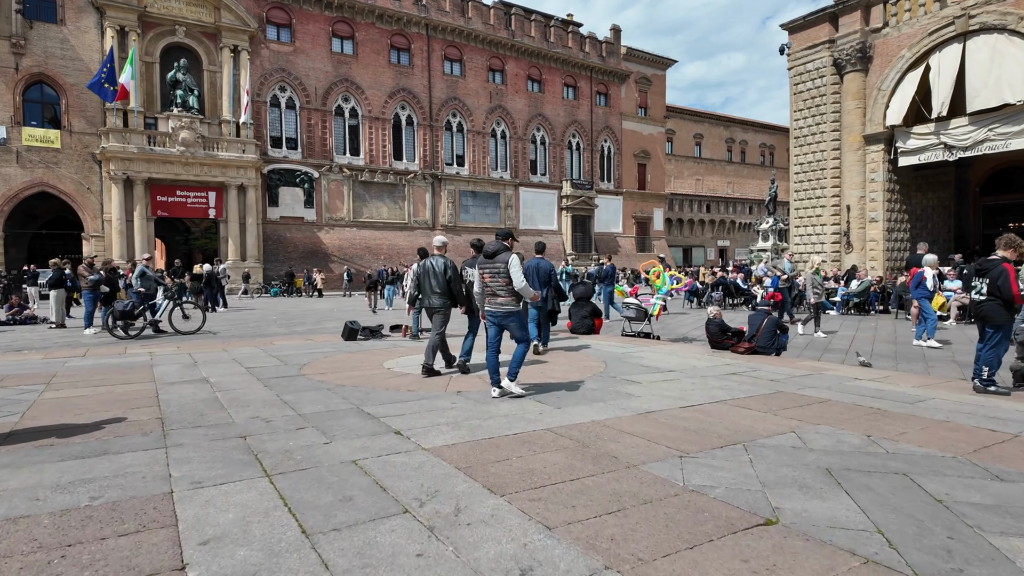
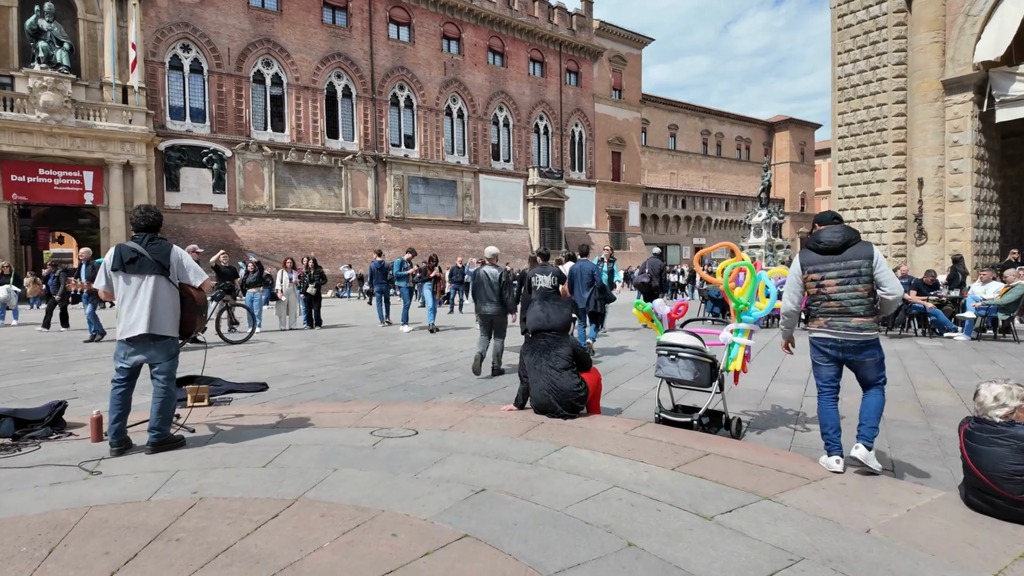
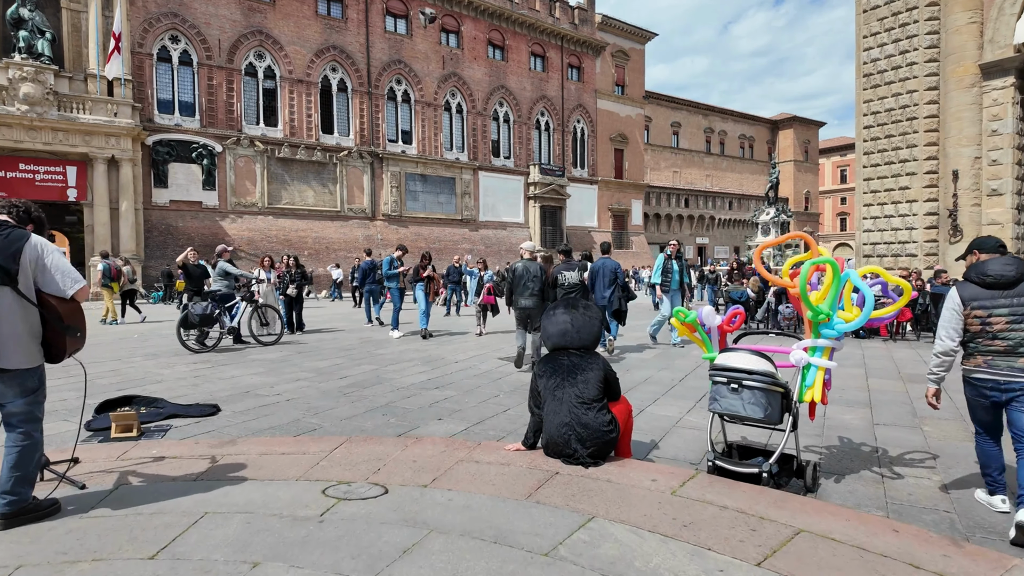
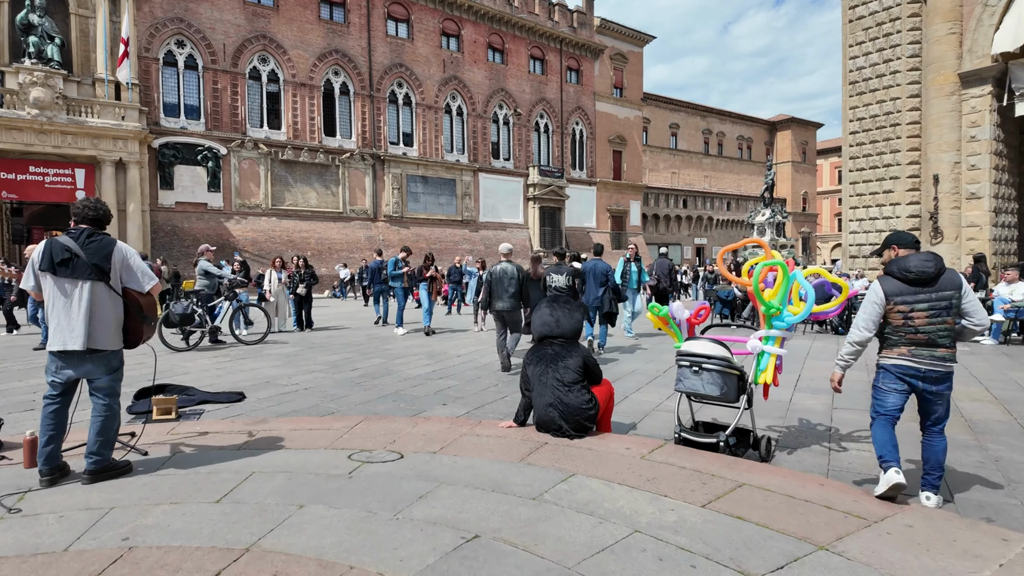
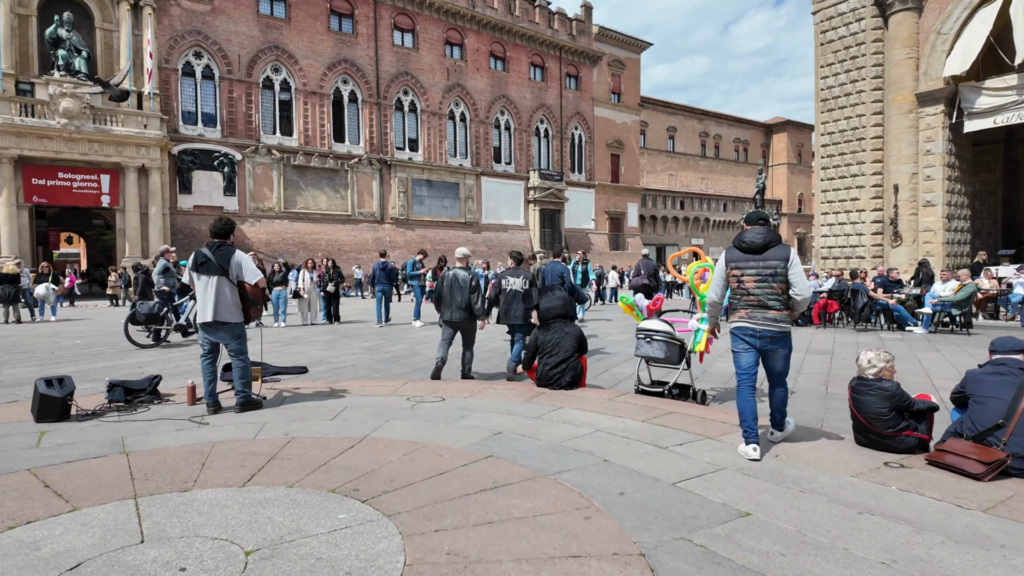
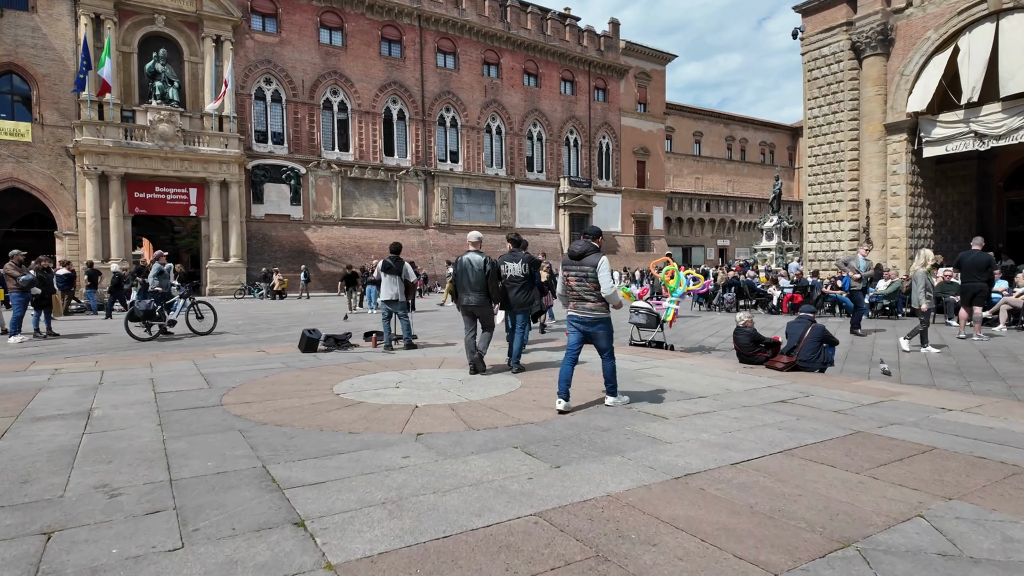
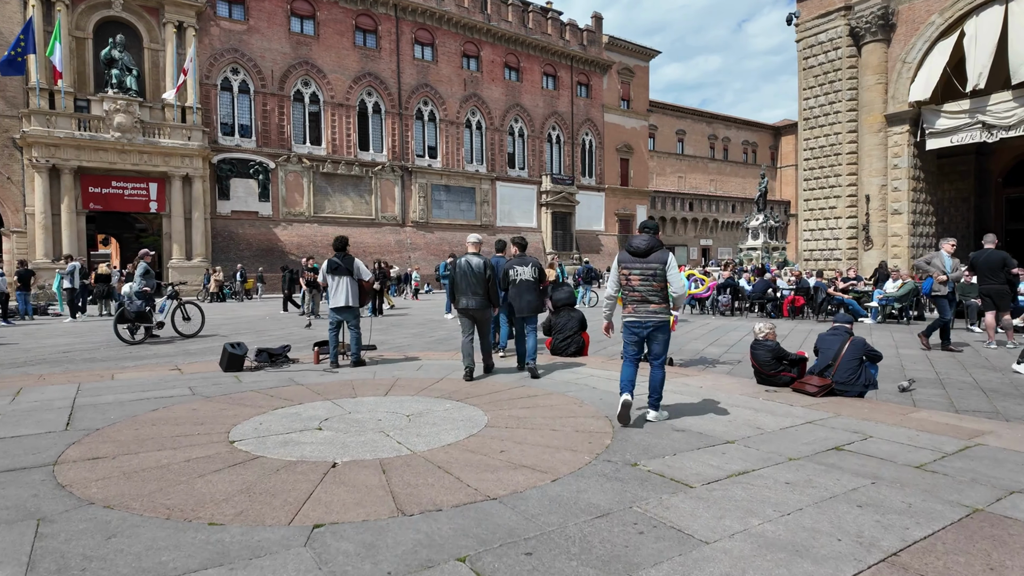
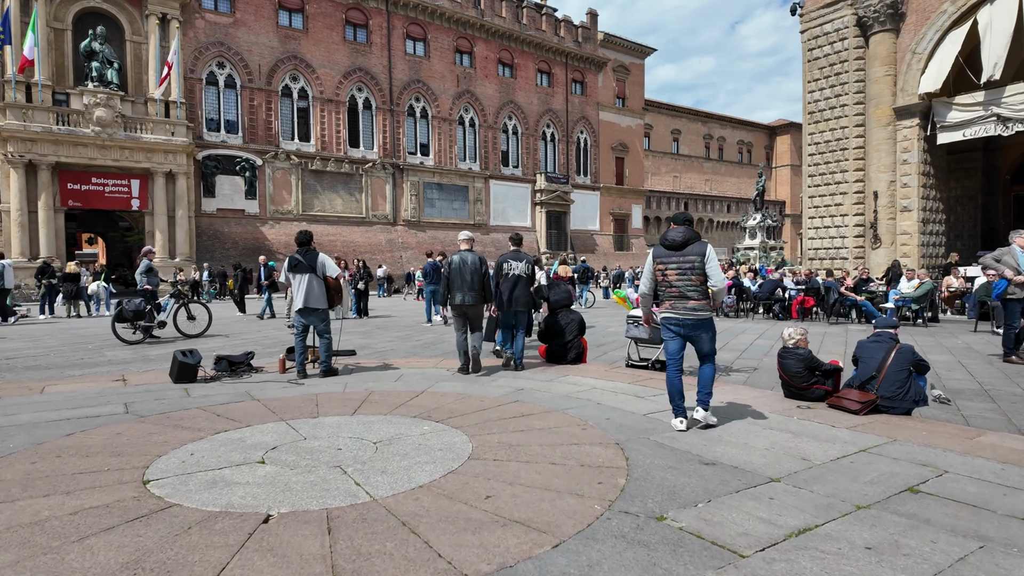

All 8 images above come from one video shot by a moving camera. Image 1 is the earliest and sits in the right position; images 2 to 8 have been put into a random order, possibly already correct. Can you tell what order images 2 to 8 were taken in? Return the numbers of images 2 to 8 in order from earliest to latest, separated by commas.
6, 7, 8, 5, 2, 4, 3
